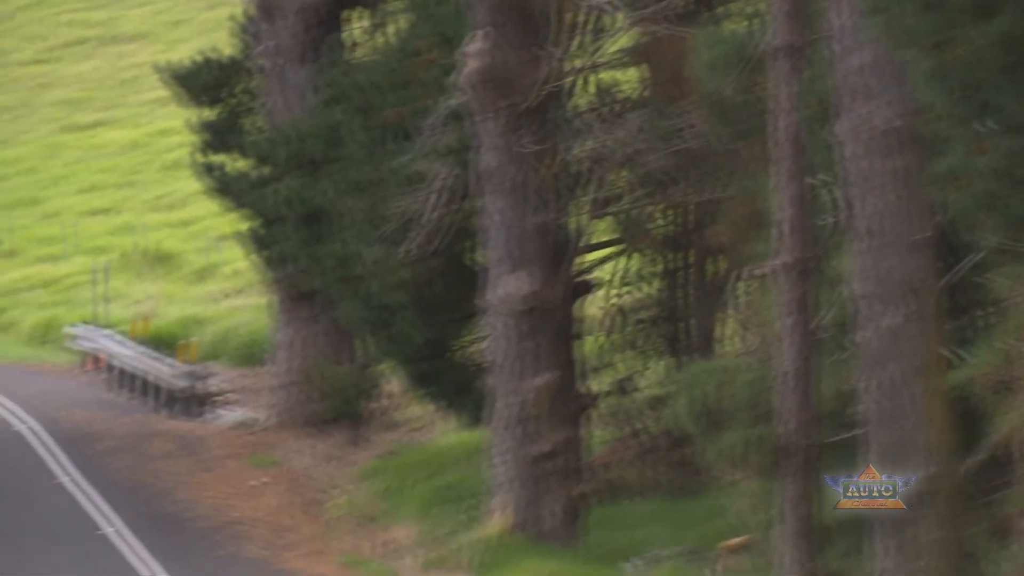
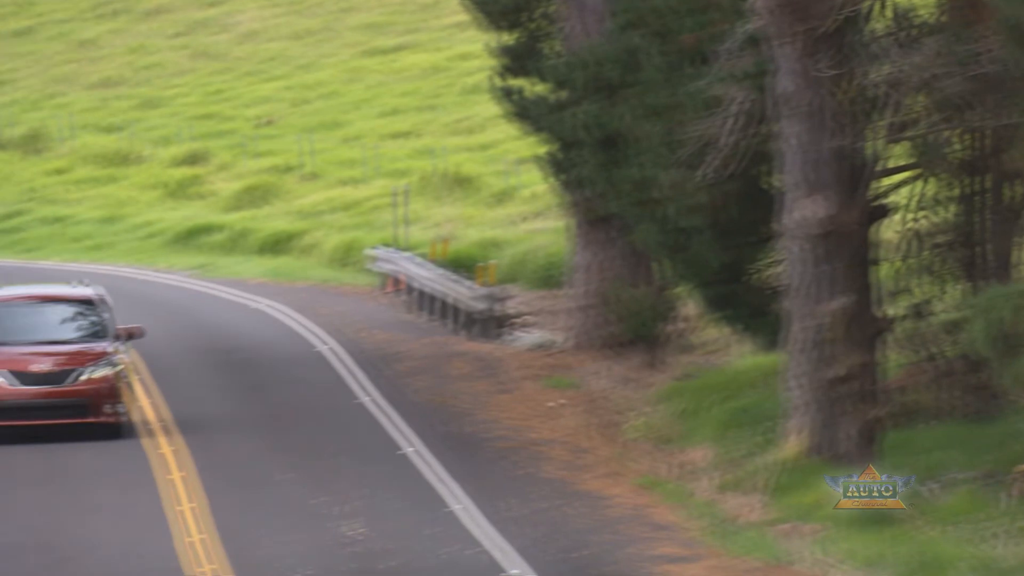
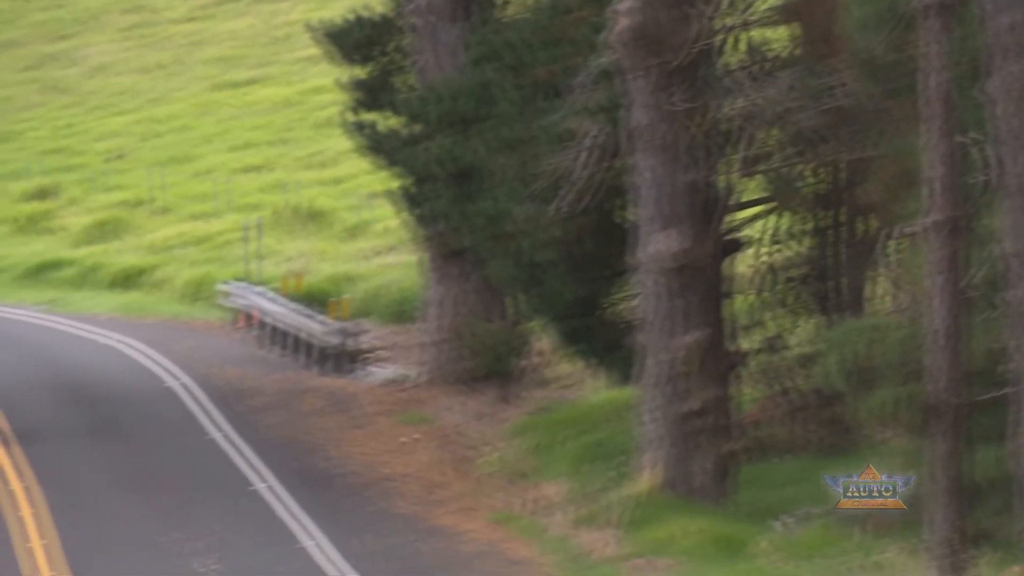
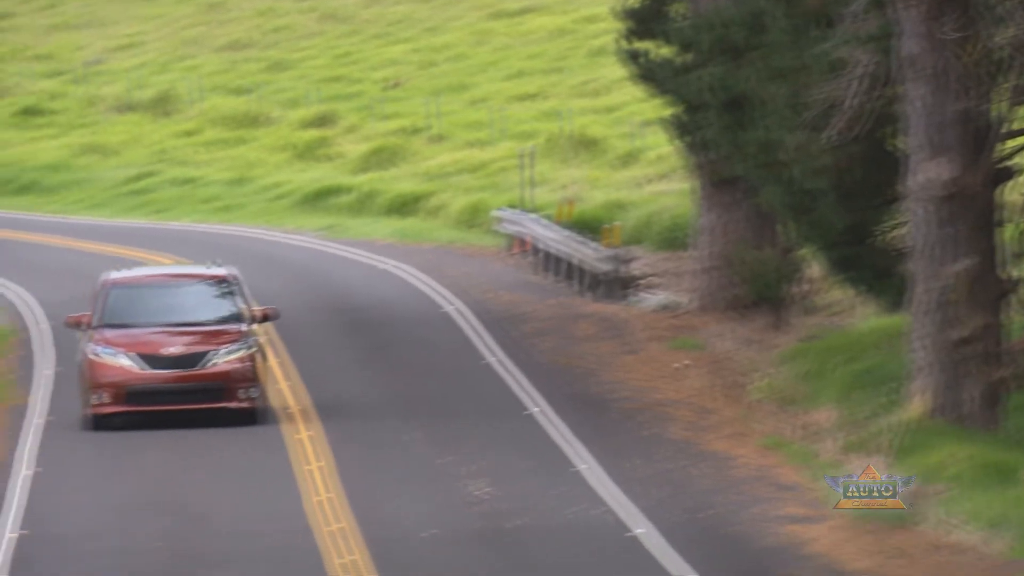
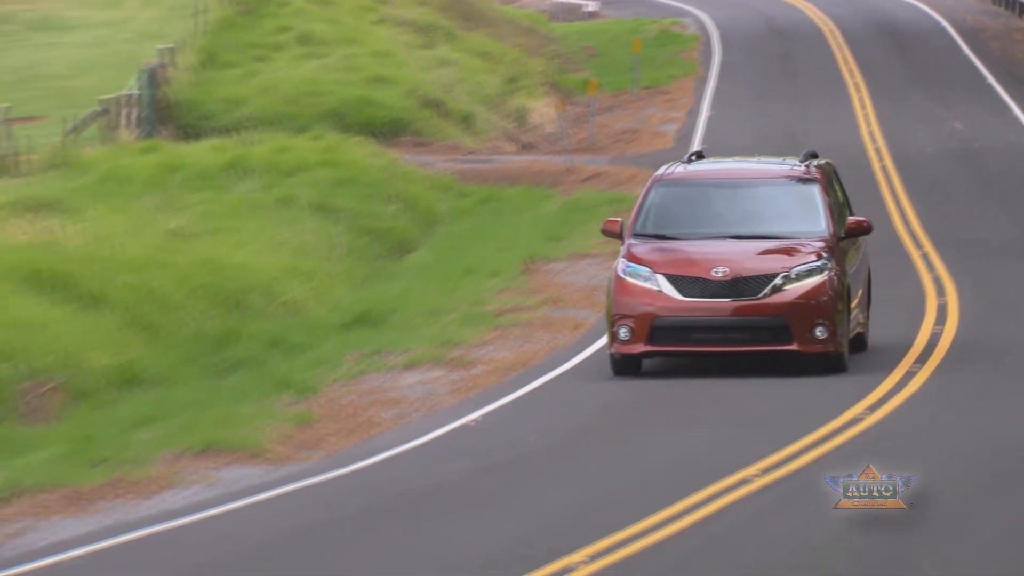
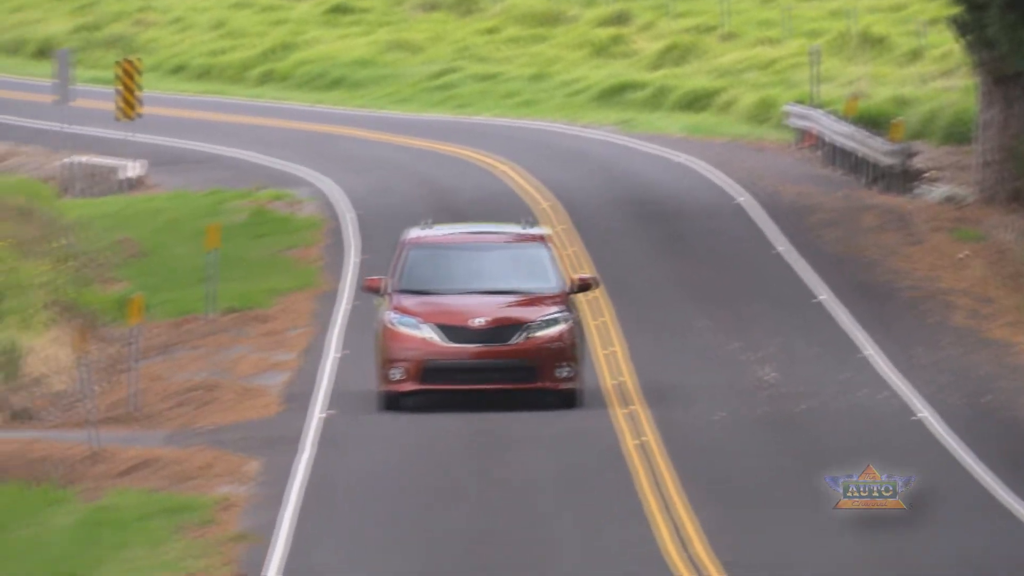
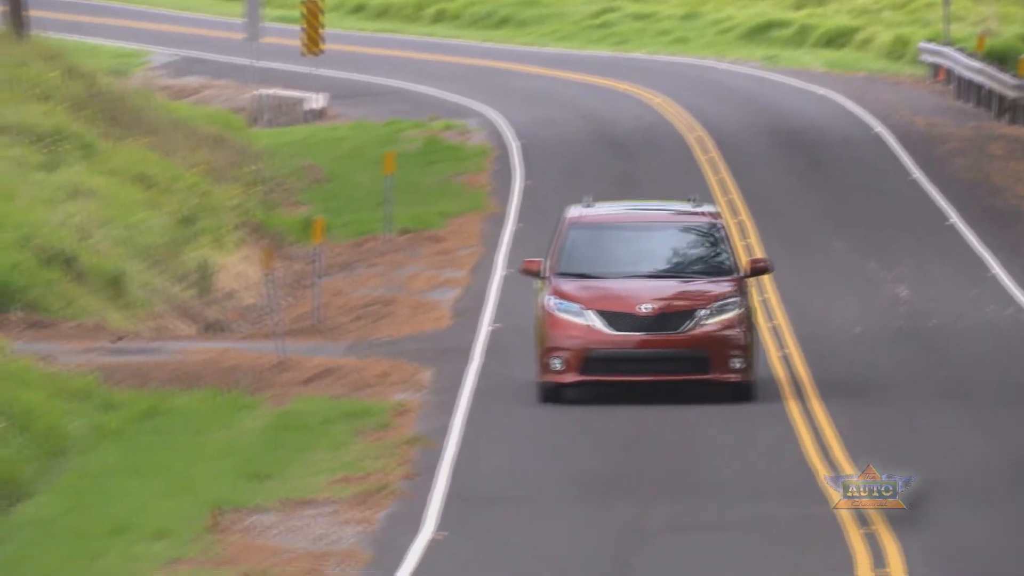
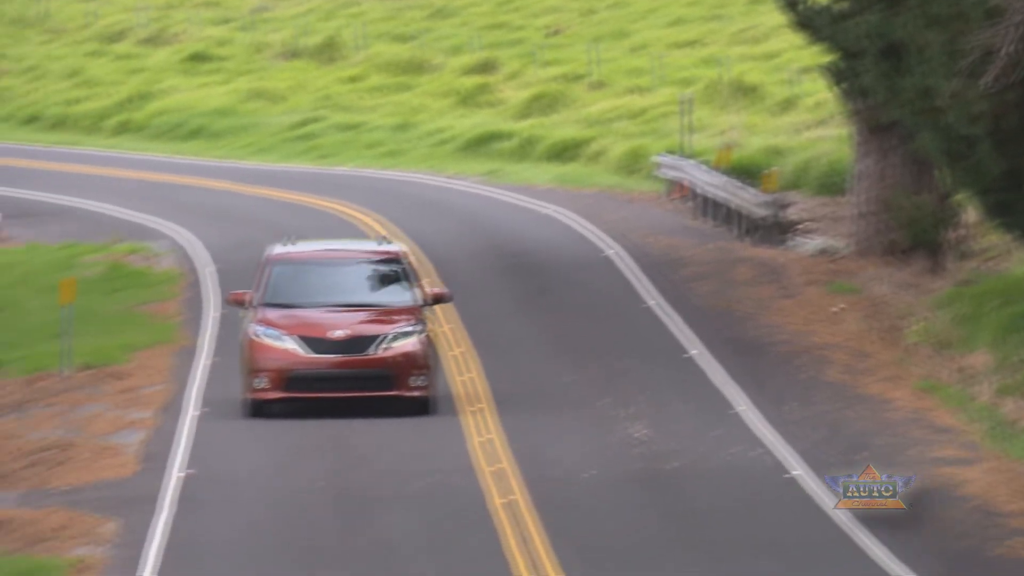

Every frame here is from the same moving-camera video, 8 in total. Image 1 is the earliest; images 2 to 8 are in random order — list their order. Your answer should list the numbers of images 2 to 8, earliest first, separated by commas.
3, 2, 4, 8, 6, 7, 5
